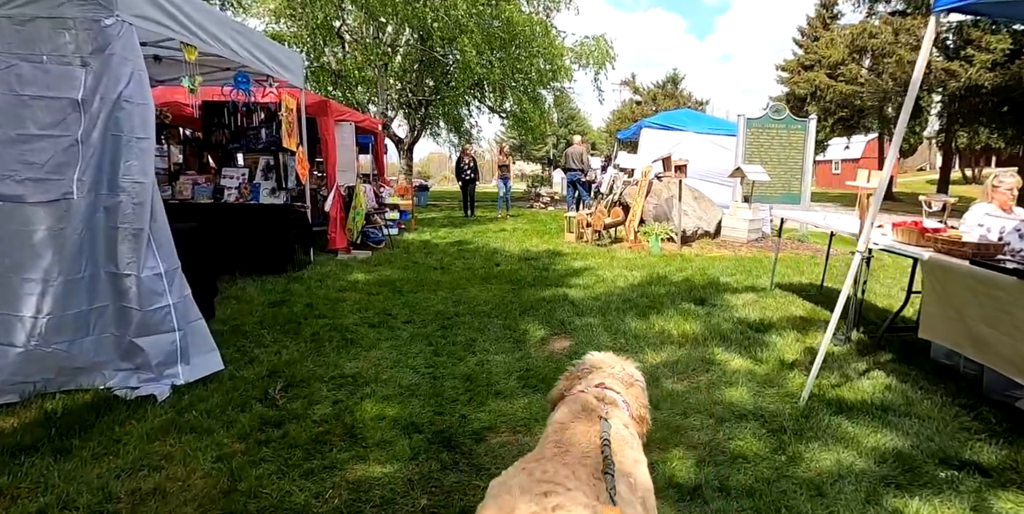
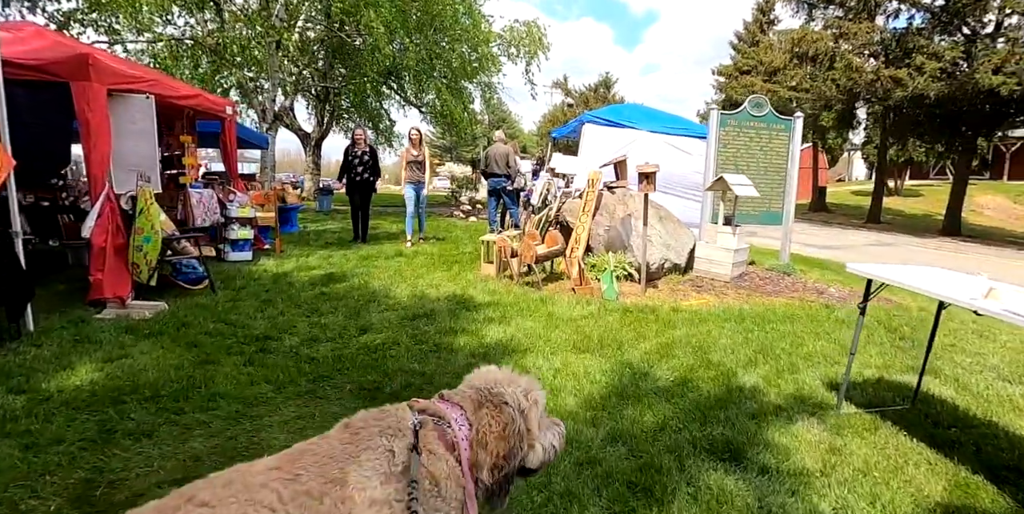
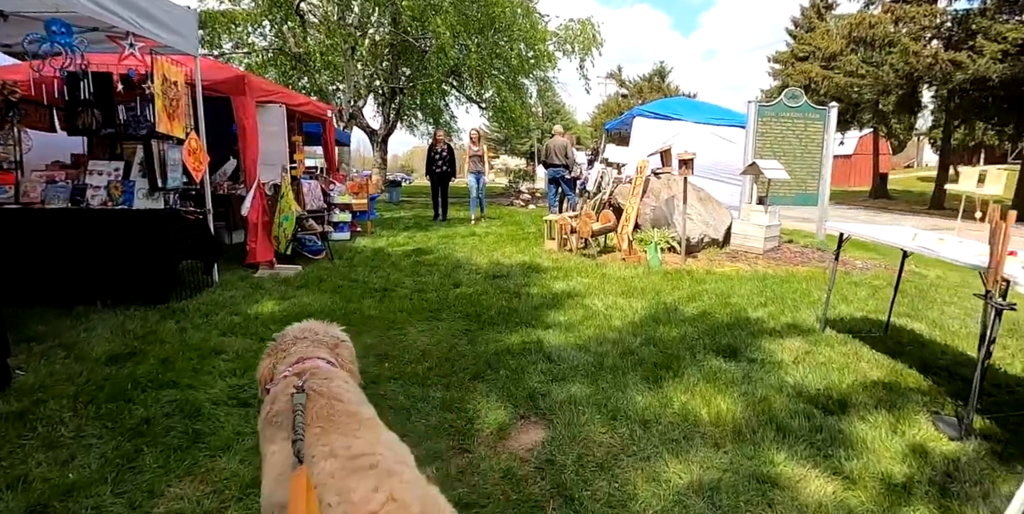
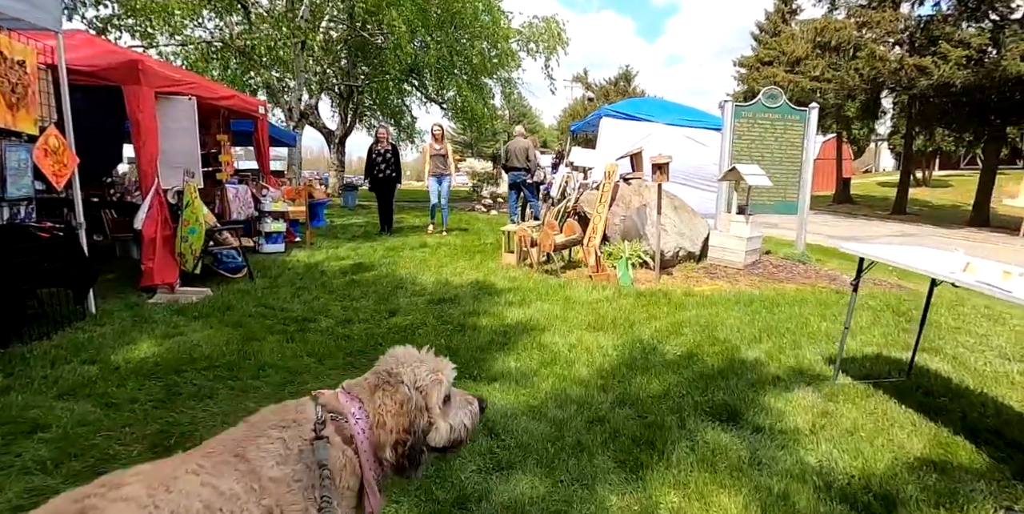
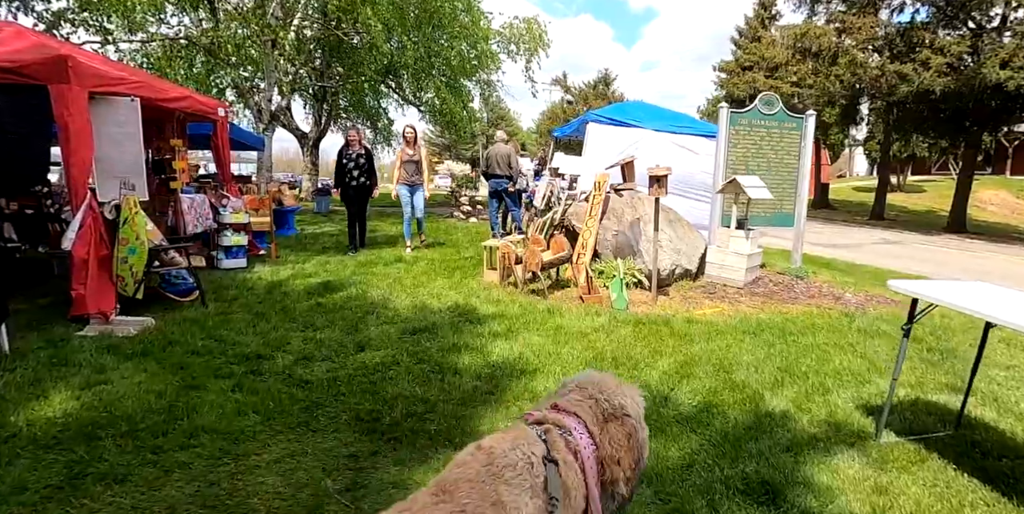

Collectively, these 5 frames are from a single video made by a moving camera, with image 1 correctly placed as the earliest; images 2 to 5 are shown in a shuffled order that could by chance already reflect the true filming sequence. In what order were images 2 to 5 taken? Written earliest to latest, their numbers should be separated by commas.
3, 4, 2, 5
